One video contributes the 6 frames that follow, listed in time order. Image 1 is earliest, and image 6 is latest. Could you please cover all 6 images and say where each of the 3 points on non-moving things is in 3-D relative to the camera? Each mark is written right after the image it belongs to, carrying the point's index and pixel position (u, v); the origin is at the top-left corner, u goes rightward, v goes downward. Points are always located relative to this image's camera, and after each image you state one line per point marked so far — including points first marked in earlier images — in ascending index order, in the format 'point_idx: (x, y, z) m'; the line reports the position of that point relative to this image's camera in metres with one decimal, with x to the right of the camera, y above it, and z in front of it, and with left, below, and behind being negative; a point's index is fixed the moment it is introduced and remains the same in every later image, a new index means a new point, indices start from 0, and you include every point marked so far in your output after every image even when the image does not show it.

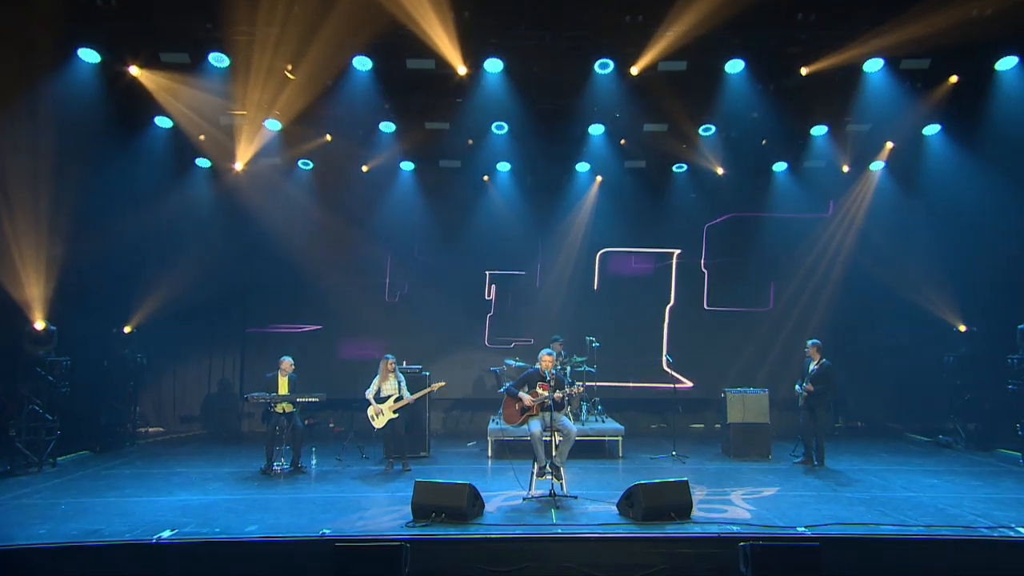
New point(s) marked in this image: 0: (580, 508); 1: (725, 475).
0: (+0.5, -1.7, +6.0) m
1: (+2.1, -1.8, +7.5) m
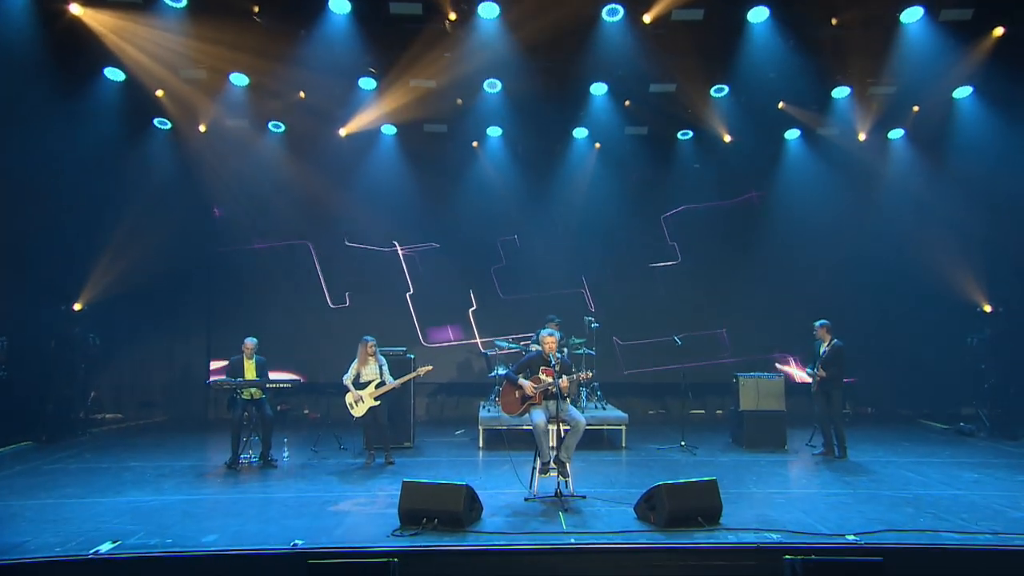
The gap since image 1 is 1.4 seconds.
0: (+0.5, -1.5, +5.2) m
1: (+2.0, -1.6, +6.8) m
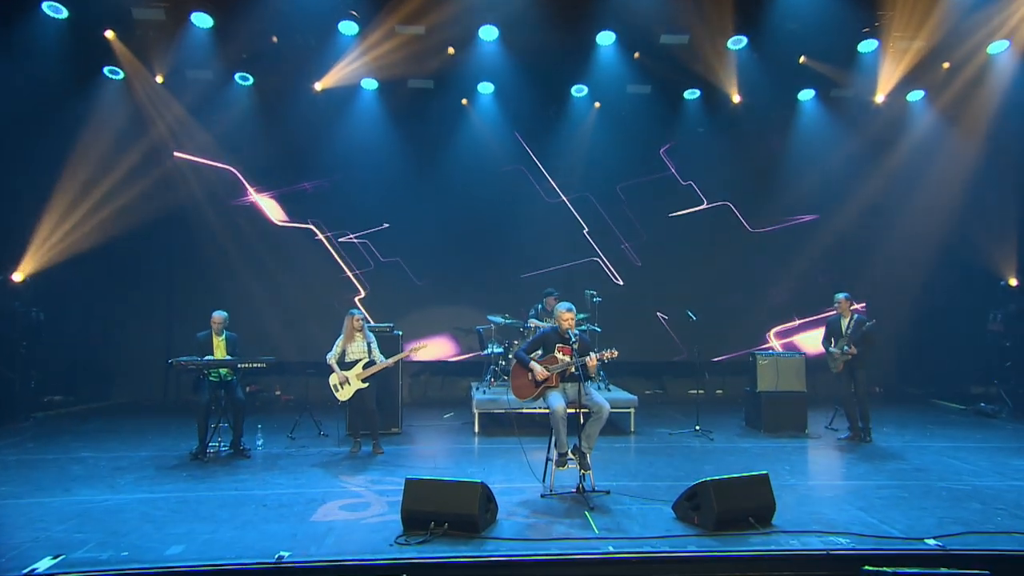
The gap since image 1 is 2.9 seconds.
0: (+0.6, -1.3, +4.6) m
1: (+2.1, -1.3, +6.2) m
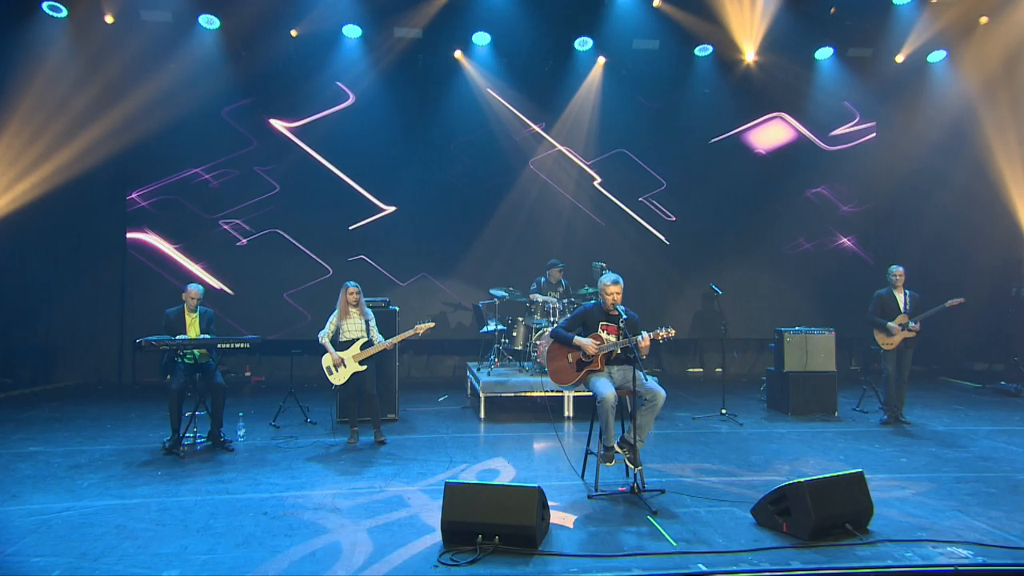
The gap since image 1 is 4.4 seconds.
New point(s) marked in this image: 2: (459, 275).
0: (+0.9, -1.2, +4.0) m
1: (+2.2, -1.1, +5.7) m
2: (-0.5, +0.2, +8.5) m
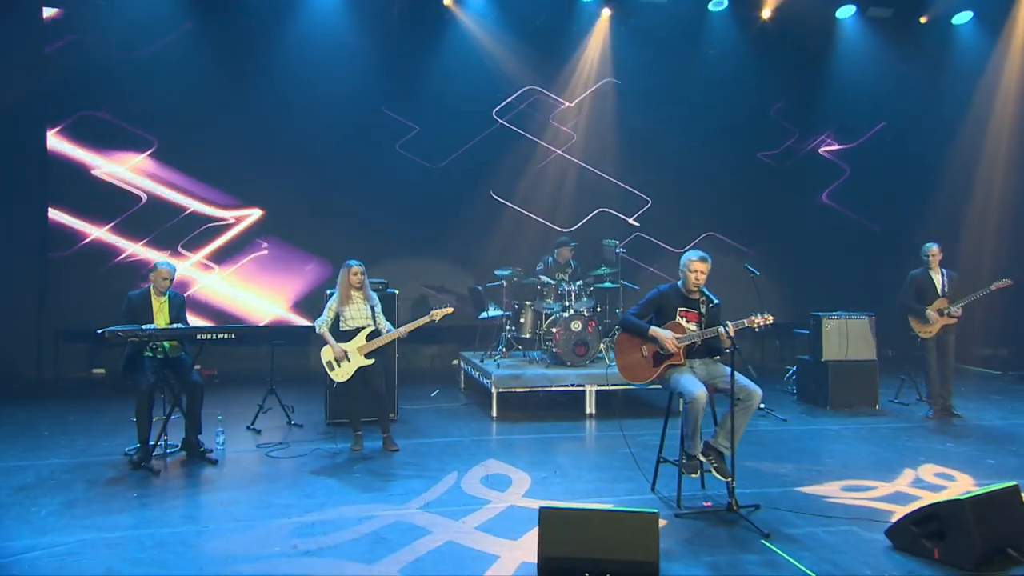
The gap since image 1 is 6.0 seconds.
0: (+1.3, -1.1, +3.3) m
1: (+2.4, -1.0, +5.1) m
2: (-0.6, +0.4, +7.6) m
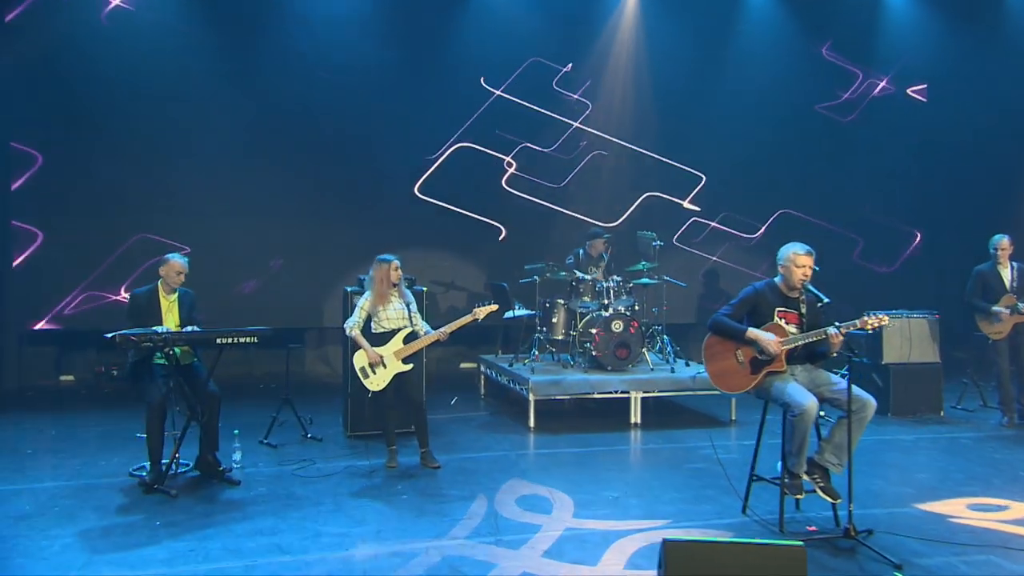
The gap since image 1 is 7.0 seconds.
0: (+1.6, -1.0, +2.9) m
1: (+2.7, -1.0, +4.7) m
2: (-0.4, +0.4, +7.2) m
